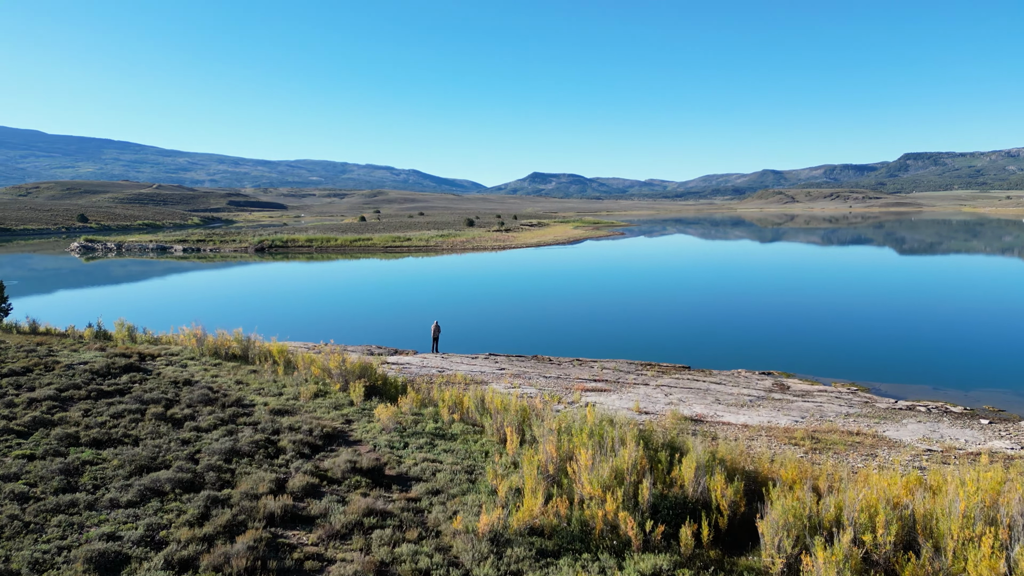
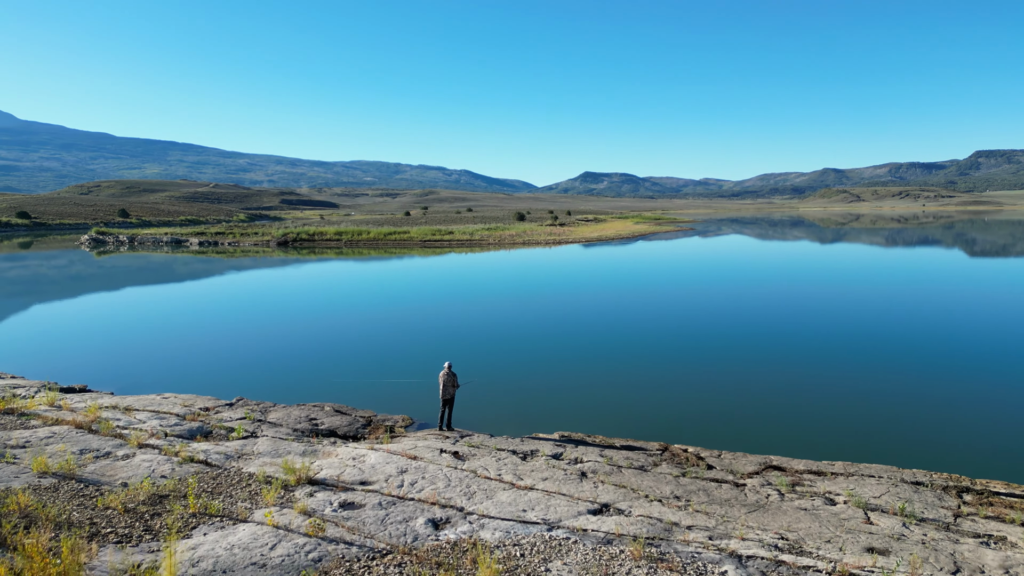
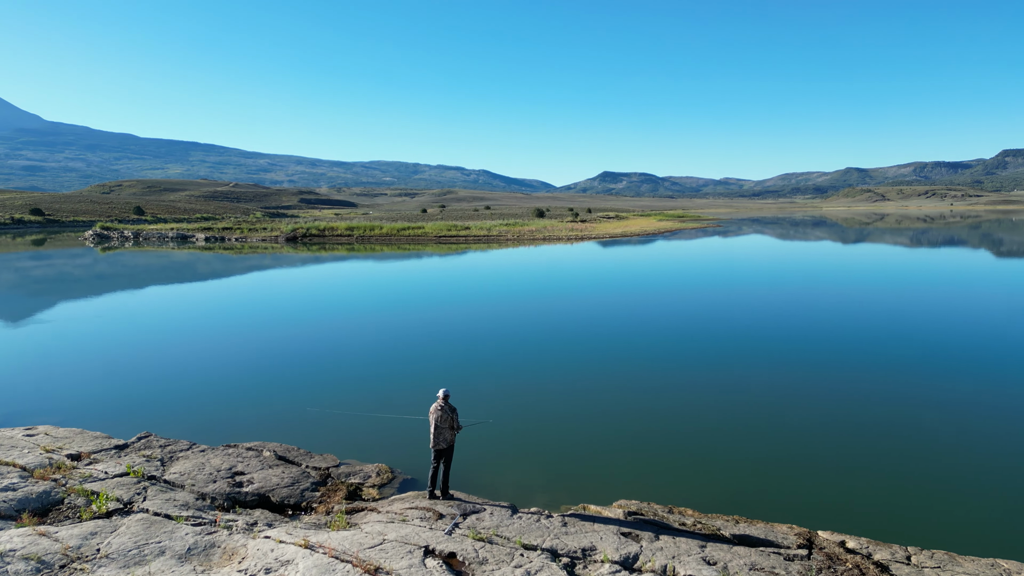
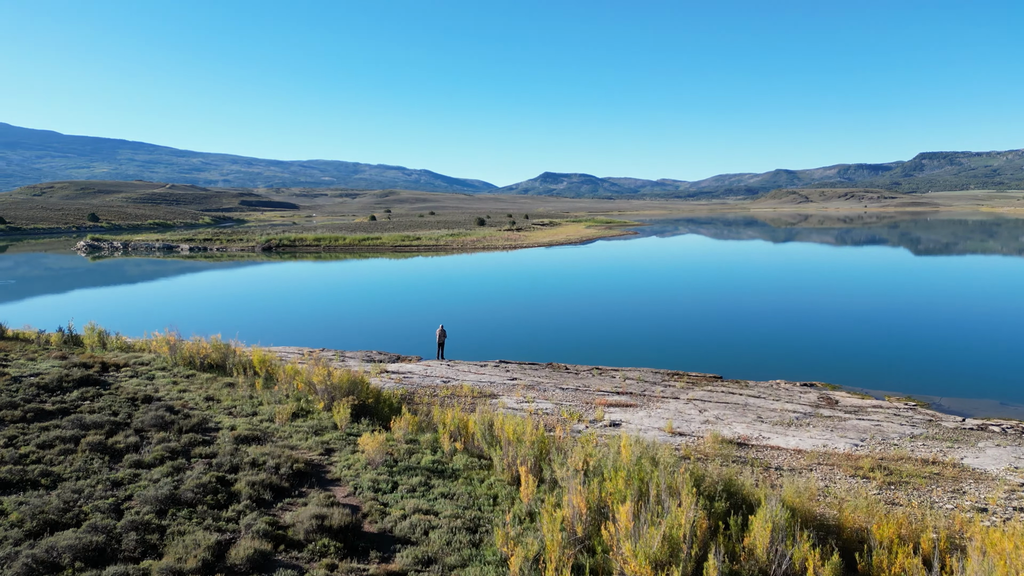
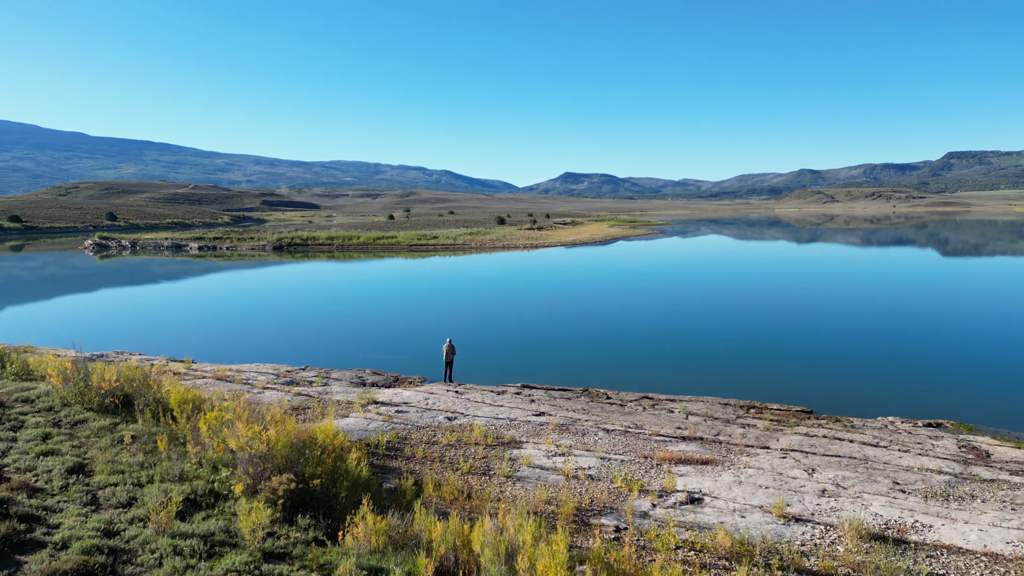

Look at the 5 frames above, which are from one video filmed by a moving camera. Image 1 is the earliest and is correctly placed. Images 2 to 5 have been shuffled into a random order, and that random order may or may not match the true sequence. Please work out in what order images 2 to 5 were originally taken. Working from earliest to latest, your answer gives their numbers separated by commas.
4, 5, 2, 3
